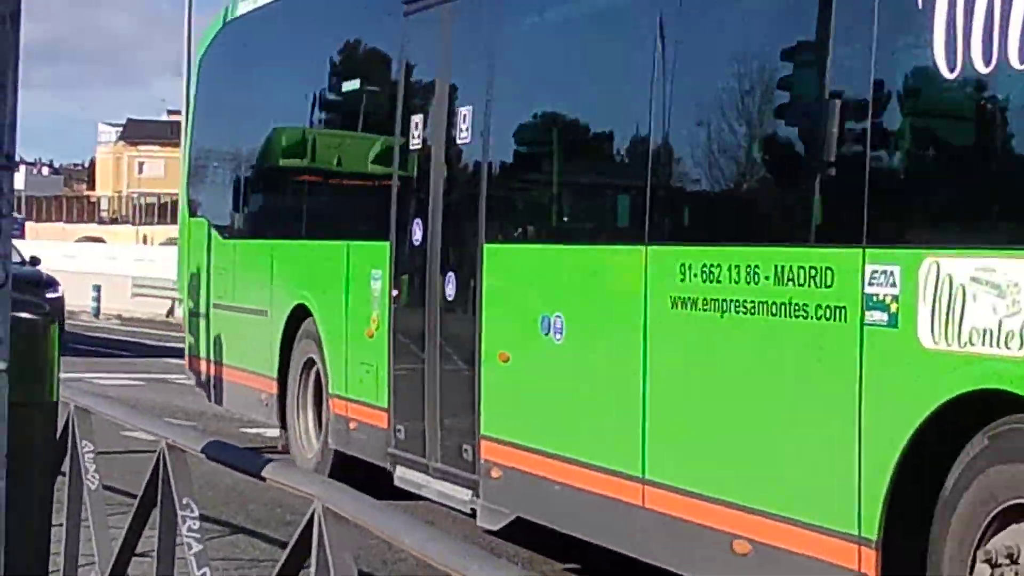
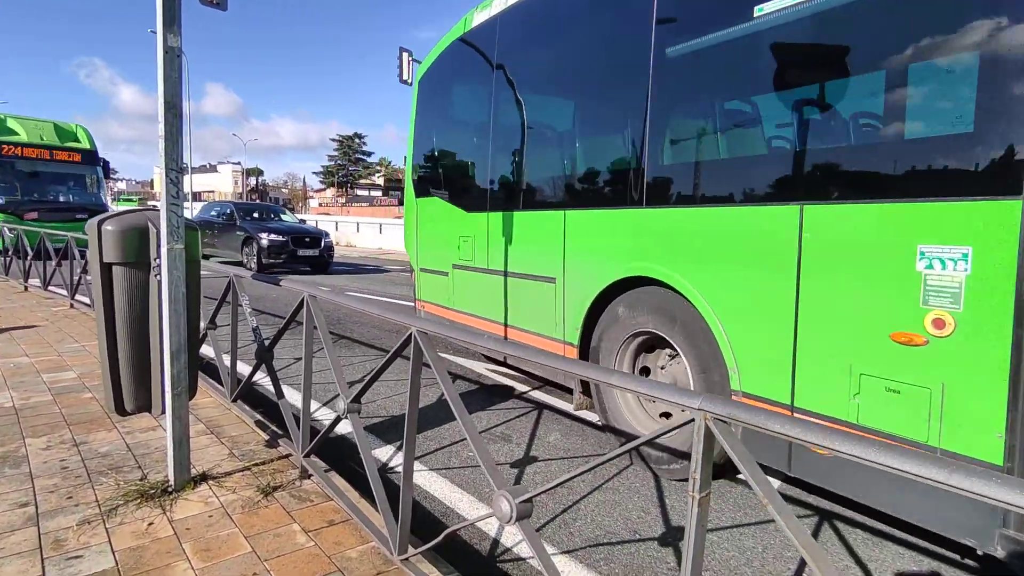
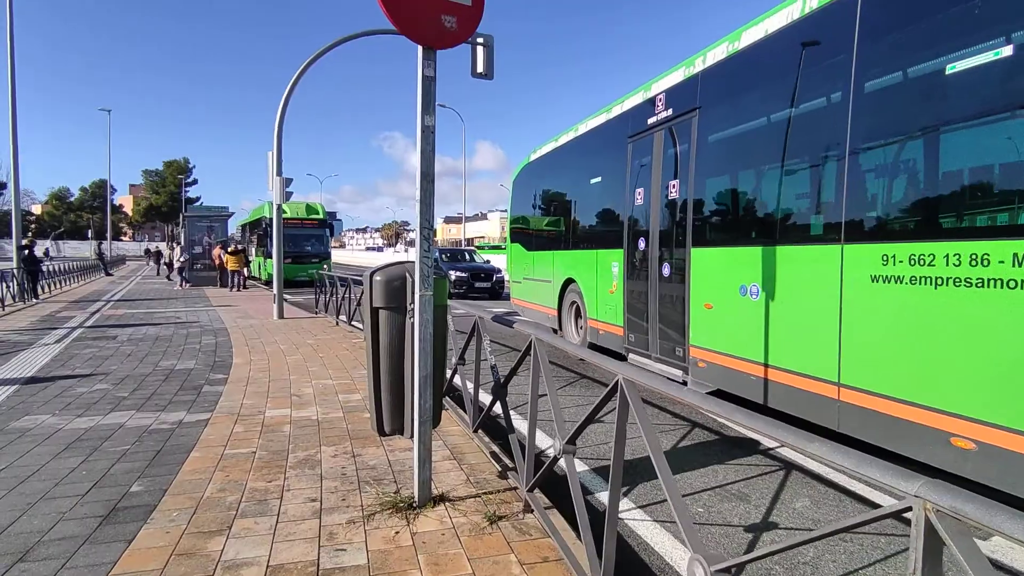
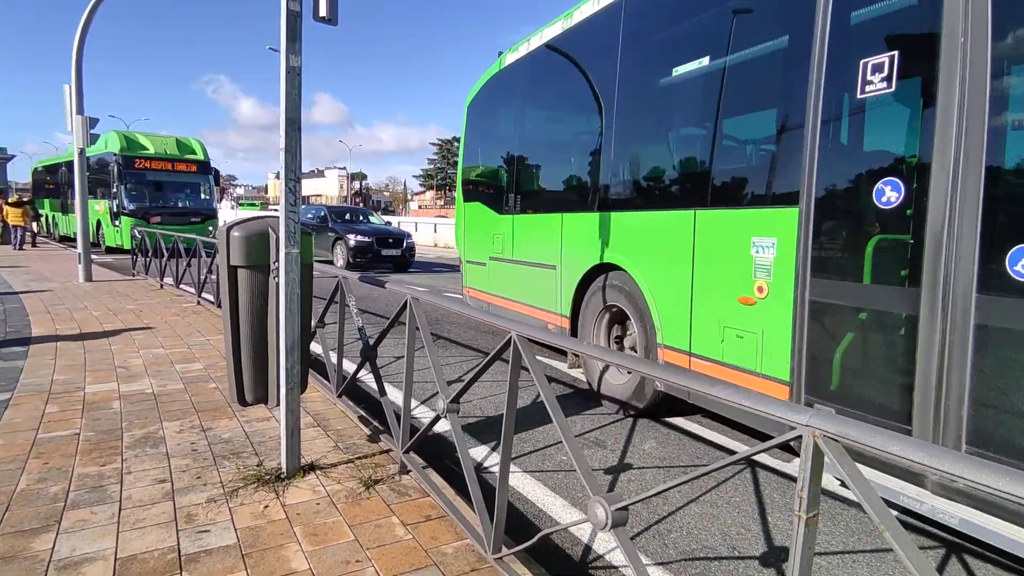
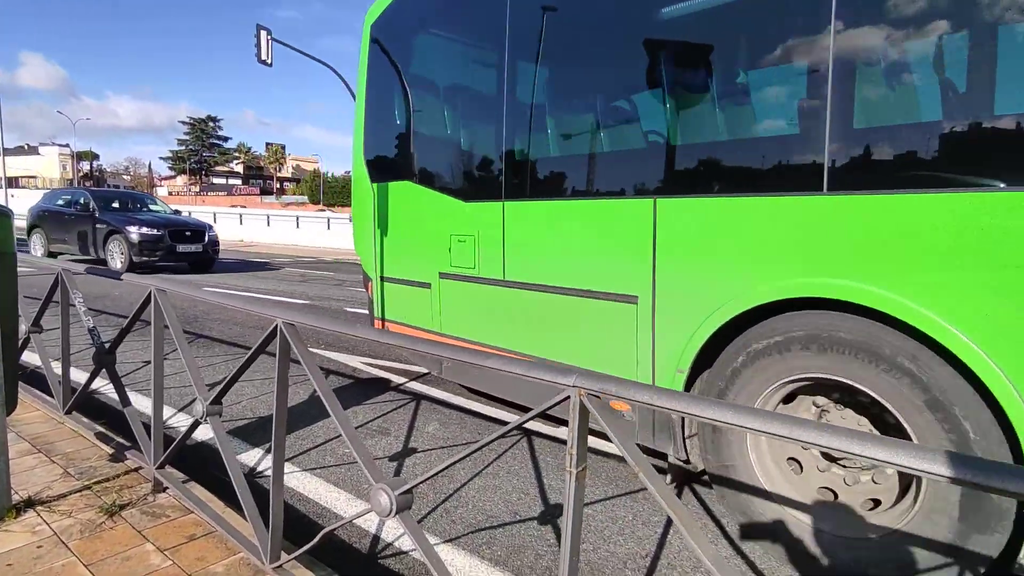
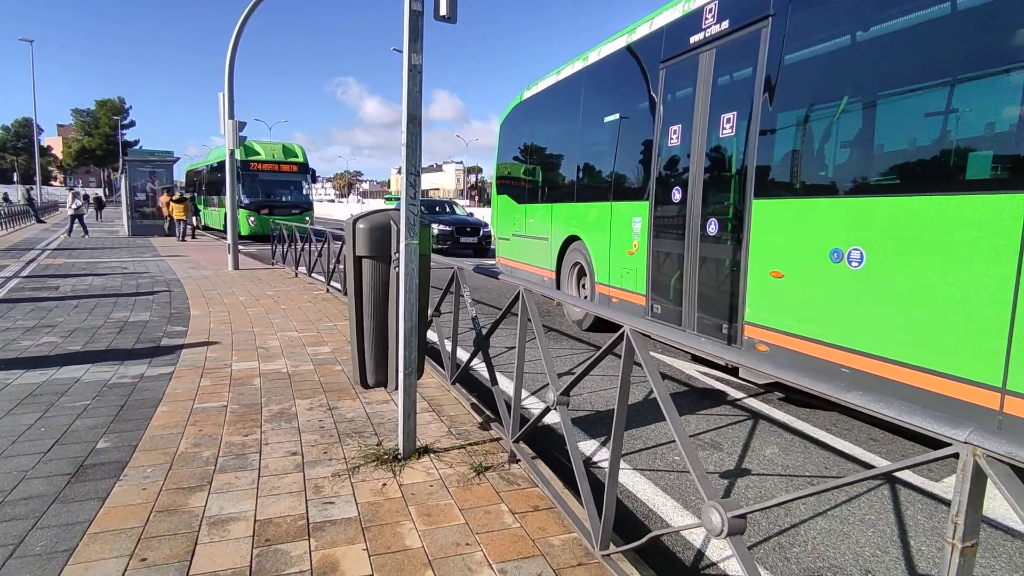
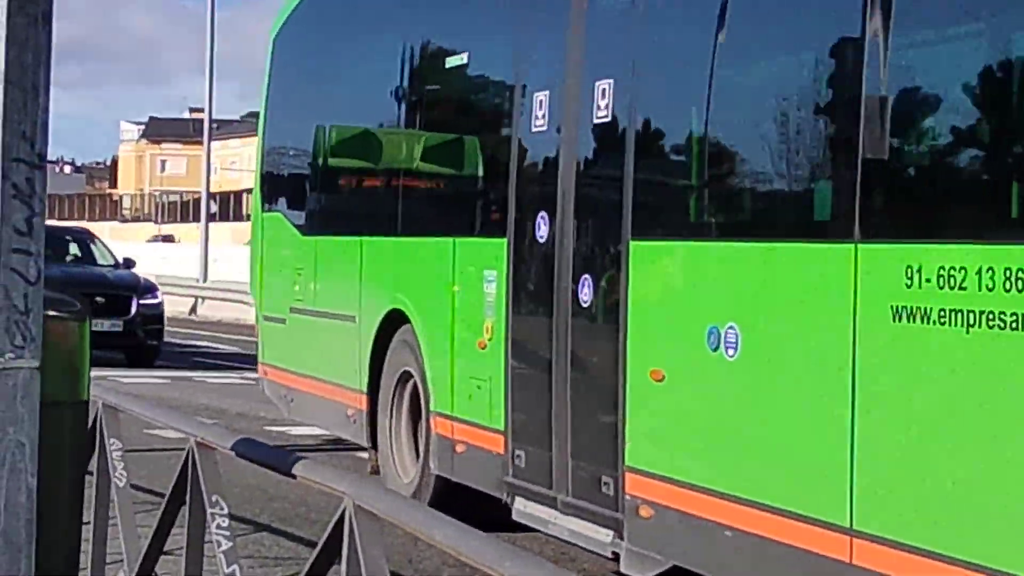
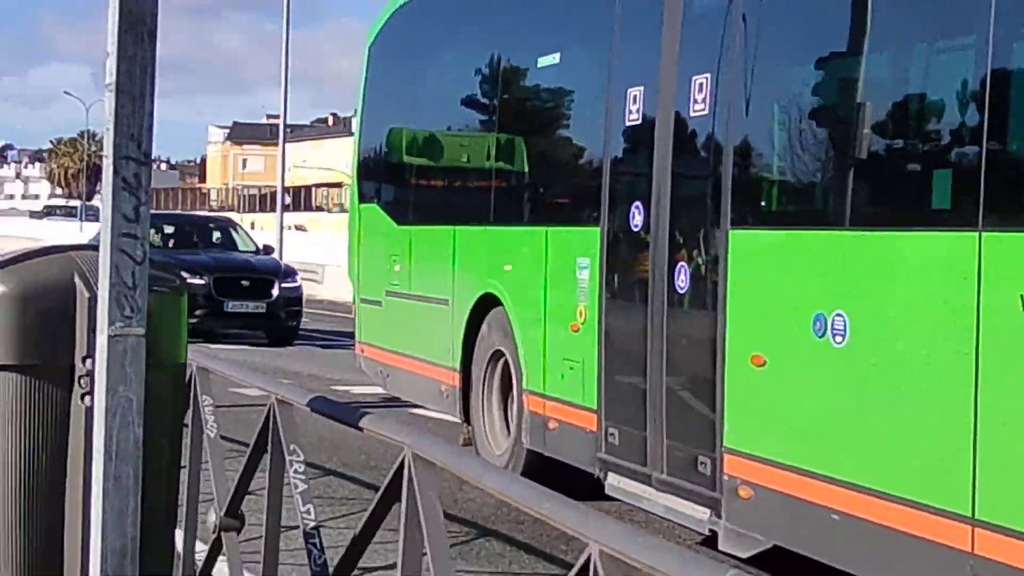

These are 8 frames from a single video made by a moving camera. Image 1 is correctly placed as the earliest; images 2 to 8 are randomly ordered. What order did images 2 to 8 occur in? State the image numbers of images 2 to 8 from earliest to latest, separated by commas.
7, 8, 3, 6, 4, 2, 5
